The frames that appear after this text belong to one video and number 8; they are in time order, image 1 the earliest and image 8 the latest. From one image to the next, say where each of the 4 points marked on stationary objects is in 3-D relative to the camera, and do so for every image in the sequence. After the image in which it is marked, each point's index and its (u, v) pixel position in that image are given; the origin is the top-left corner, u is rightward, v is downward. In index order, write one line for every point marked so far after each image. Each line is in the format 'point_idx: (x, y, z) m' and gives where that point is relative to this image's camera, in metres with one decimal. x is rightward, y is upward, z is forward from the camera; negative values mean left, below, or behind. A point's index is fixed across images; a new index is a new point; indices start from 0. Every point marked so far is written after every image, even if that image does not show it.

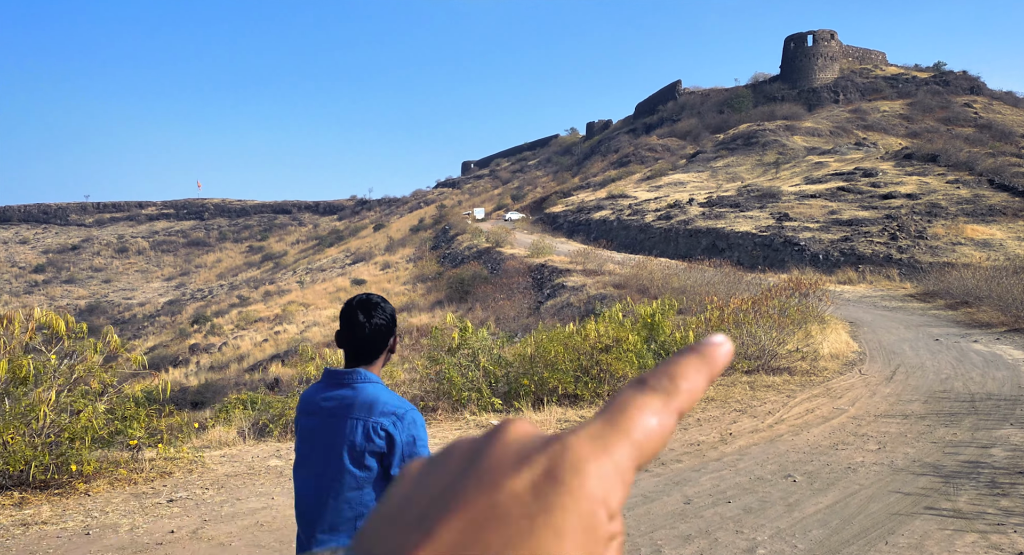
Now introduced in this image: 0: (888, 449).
0: (+3.4, -1.5, +6.6) m
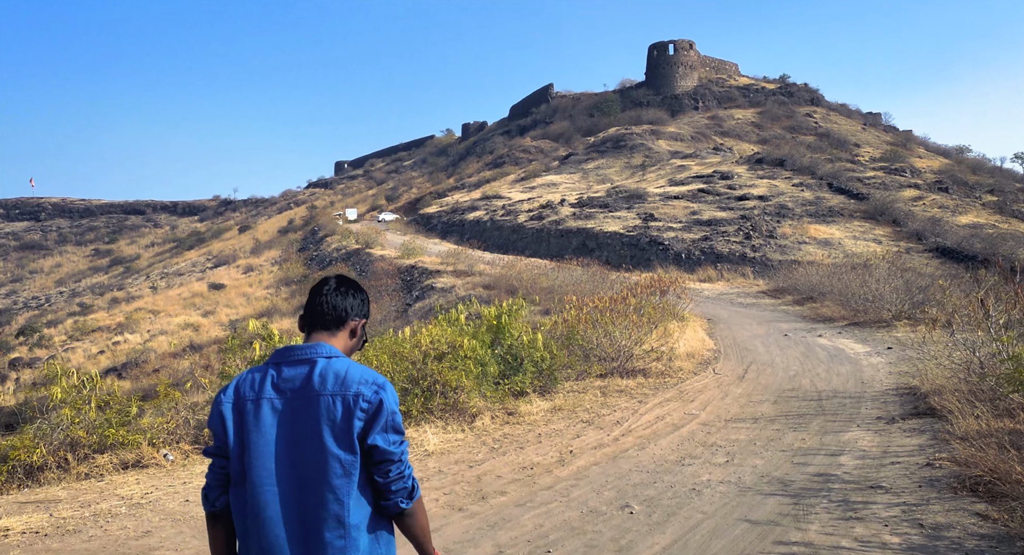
0: (+1.8, -1.5, +6.0) m
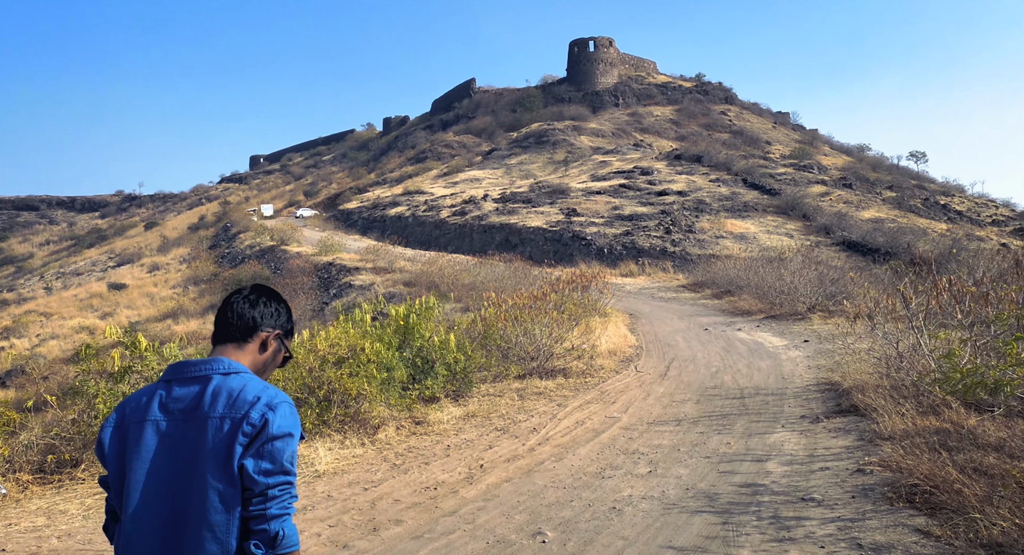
0: (+1.1, -1.5, +5.5) m
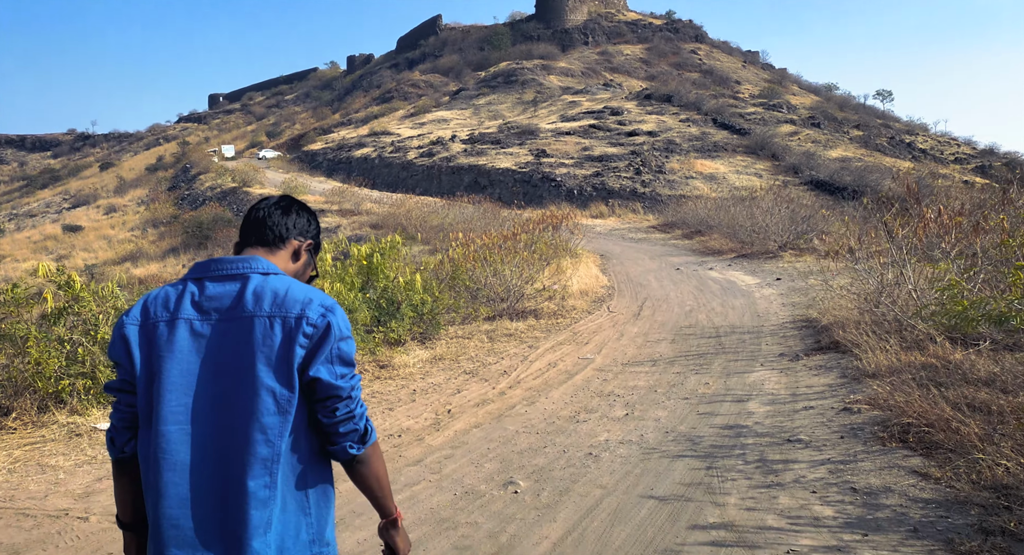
0: (+0.9, -1.0, +5.3) m
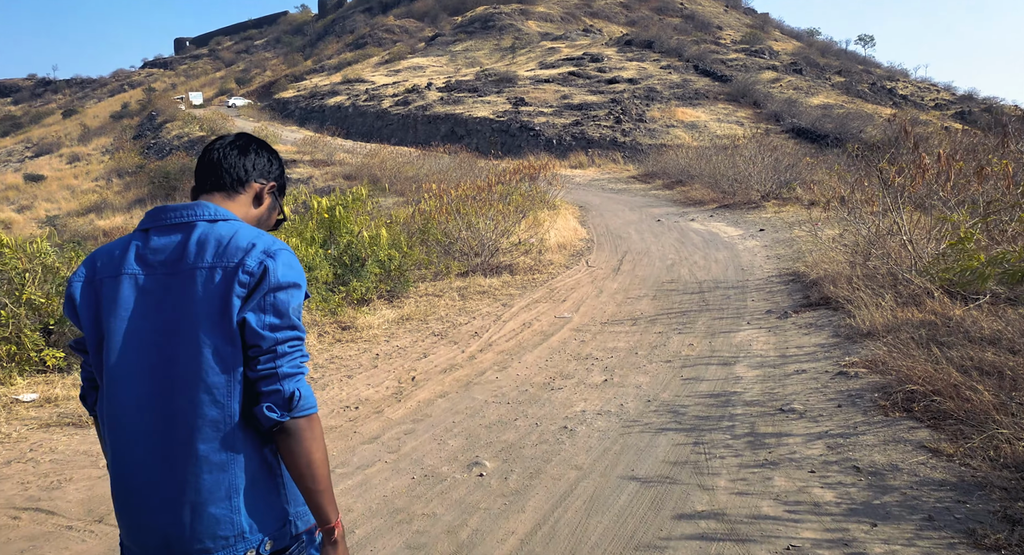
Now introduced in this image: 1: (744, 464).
0: (+0.7, -0.7, +4.9) m
1: (+1.1, -0.8, +3.3) m
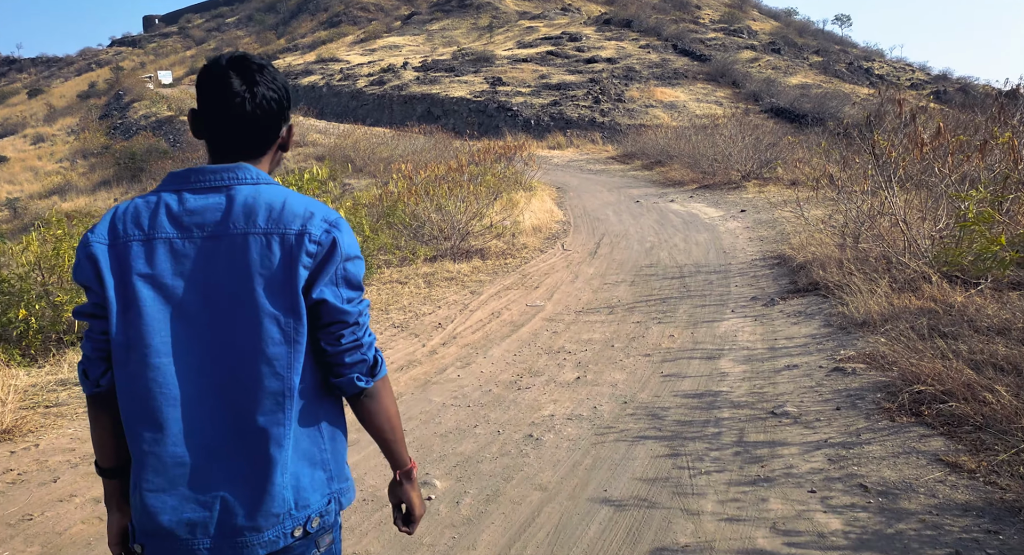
0: (+0.5, -0.6, +4.4) m
1: (+0.9, -0.8, +2.9) m
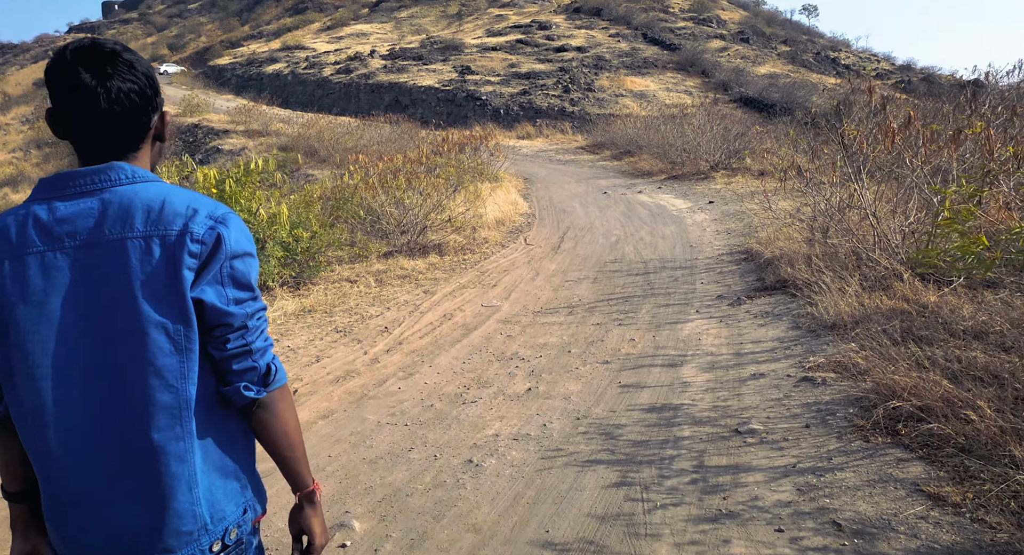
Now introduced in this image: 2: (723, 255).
0: (+0.2, -0.6, +4.1) m
1: (+0.6, -0.8, +2.6) m
2: (+2.1, +0.2, +7.5) m
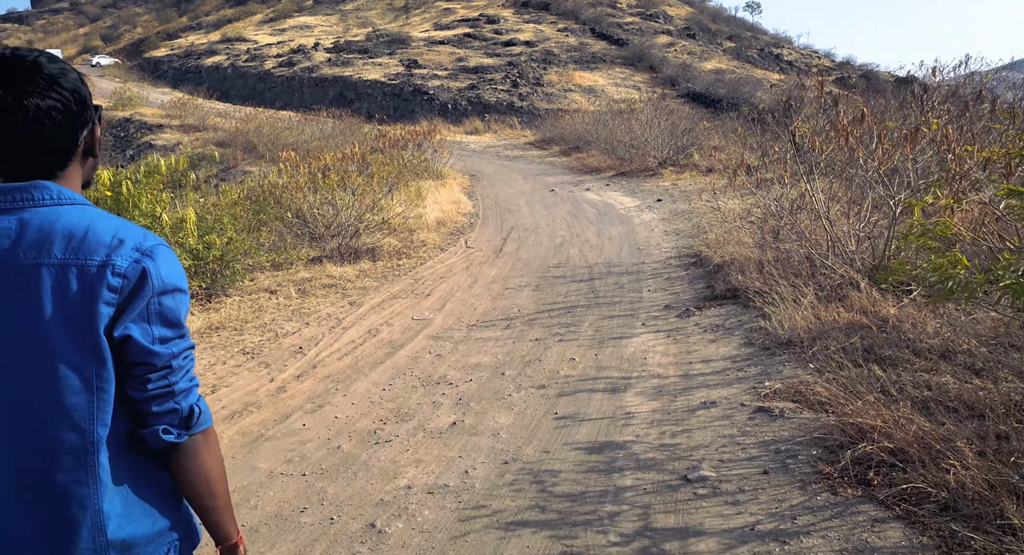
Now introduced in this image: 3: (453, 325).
0: (-0.2, -0.7, +3.6) m
1: (+0.3, -0.9, +2.1) m
2: (+1.5, +0.2, +7.1) m
3: (-0.4, -0.4, +5.4) m
